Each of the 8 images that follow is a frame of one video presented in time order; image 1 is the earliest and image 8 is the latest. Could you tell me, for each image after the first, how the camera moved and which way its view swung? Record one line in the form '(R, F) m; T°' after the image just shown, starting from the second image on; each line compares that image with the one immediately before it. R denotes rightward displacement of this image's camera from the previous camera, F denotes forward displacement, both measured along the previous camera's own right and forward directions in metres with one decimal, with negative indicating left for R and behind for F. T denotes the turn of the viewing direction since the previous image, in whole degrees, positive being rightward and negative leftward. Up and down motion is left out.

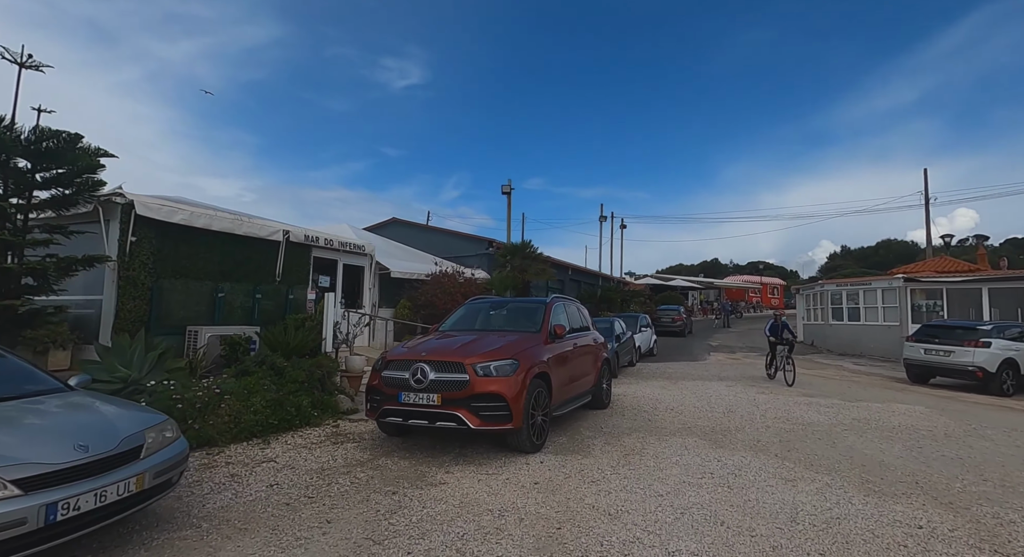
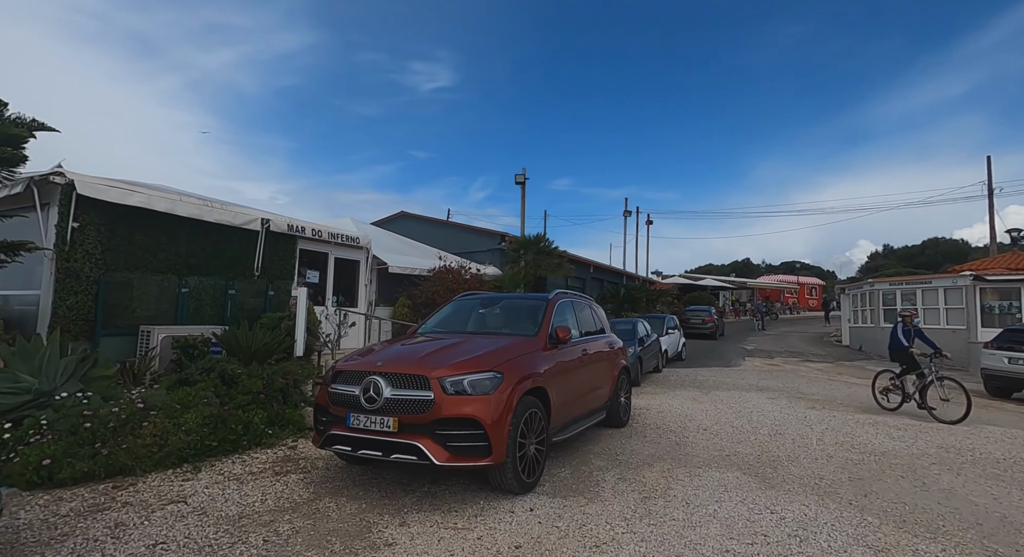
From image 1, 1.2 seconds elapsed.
(+0.3, +1.2) m; -3°
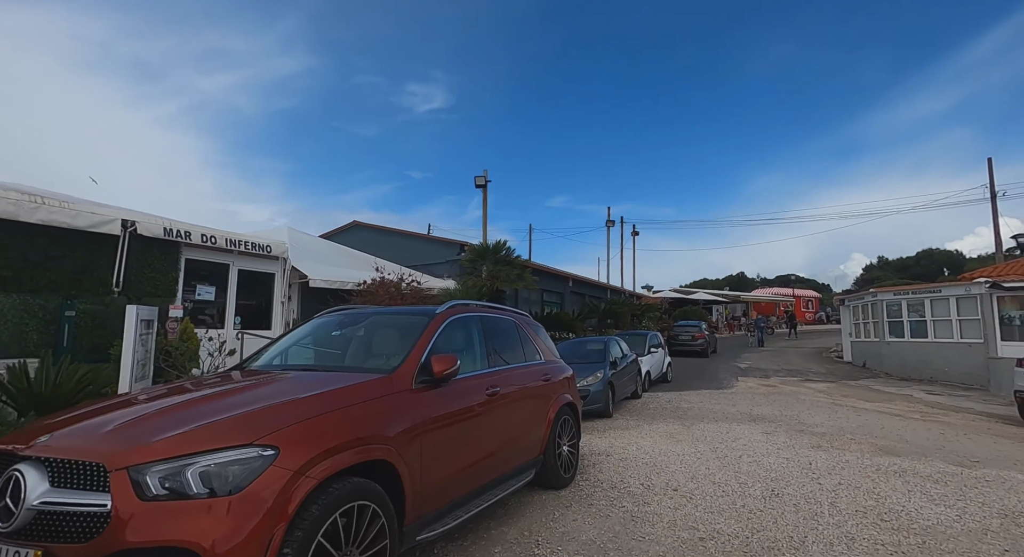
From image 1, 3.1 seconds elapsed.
(+1.0, +1.7) m; 0°
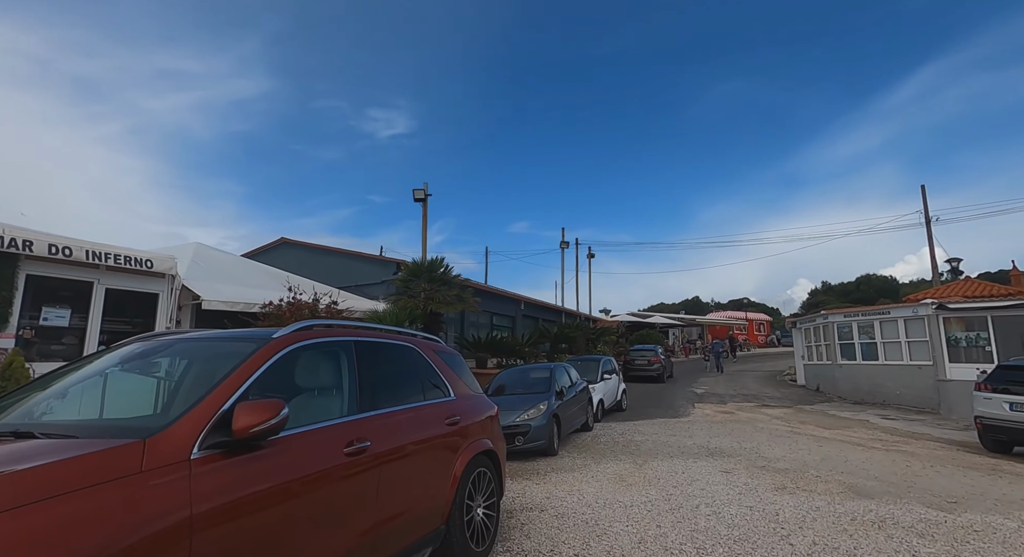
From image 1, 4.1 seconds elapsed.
(+0.5, +1.0) m; +5°
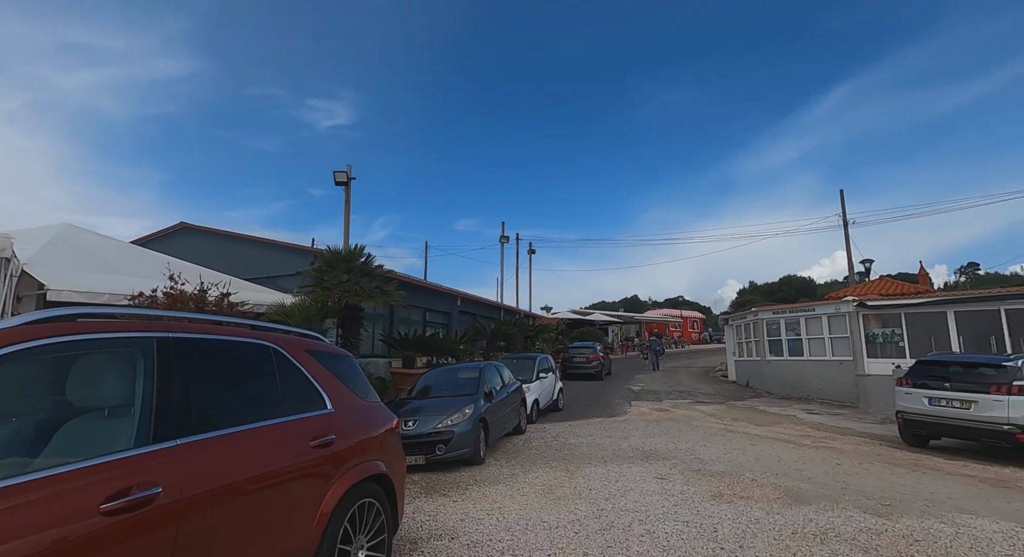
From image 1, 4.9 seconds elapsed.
(+0.3, +0.8) m; +7°
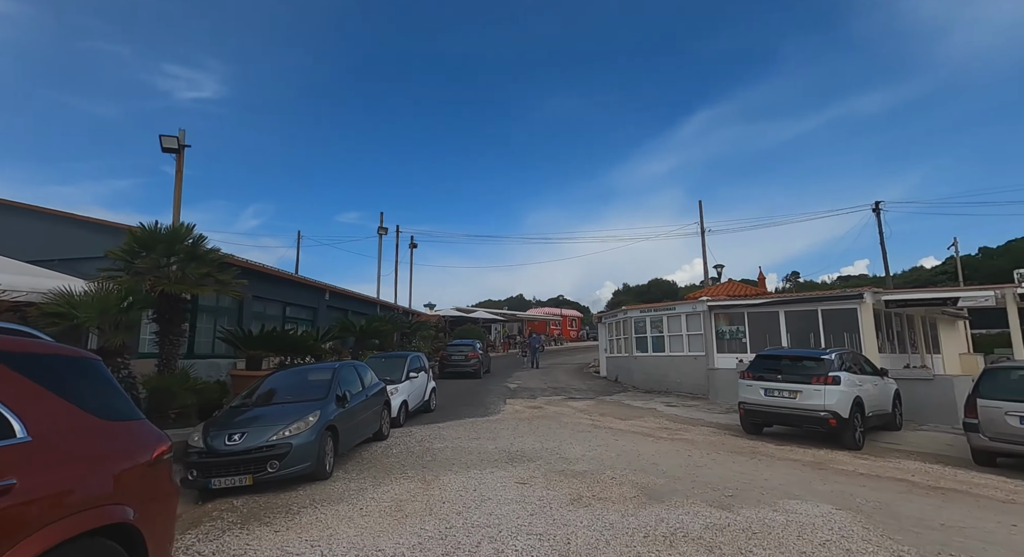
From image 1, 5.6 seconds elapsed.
(+0.4, +0.6) m; +13°
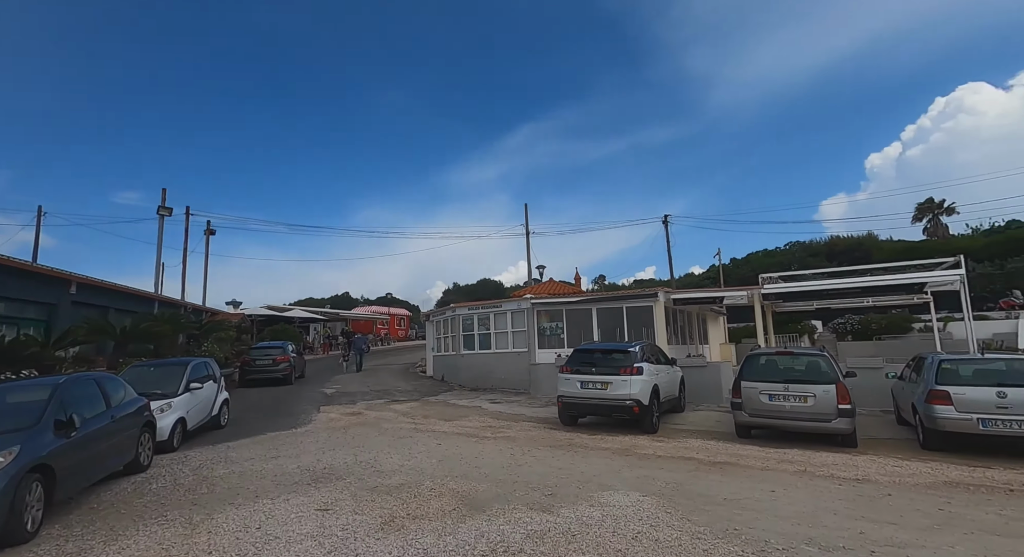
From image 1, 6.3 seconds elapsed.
(+0.2, +0.6) m; +20°
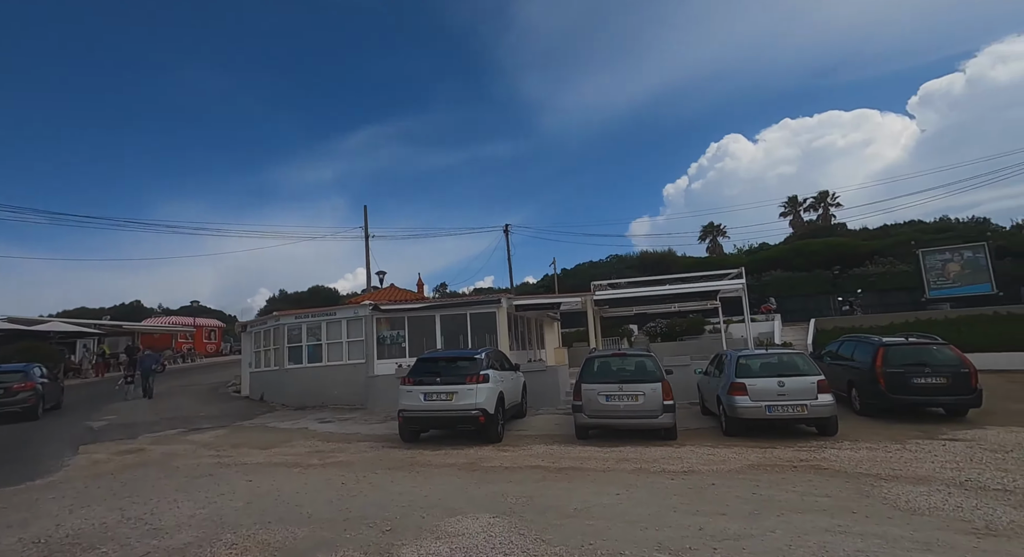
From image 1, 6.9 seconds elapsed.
(0.0, +0.6) m; +19°
